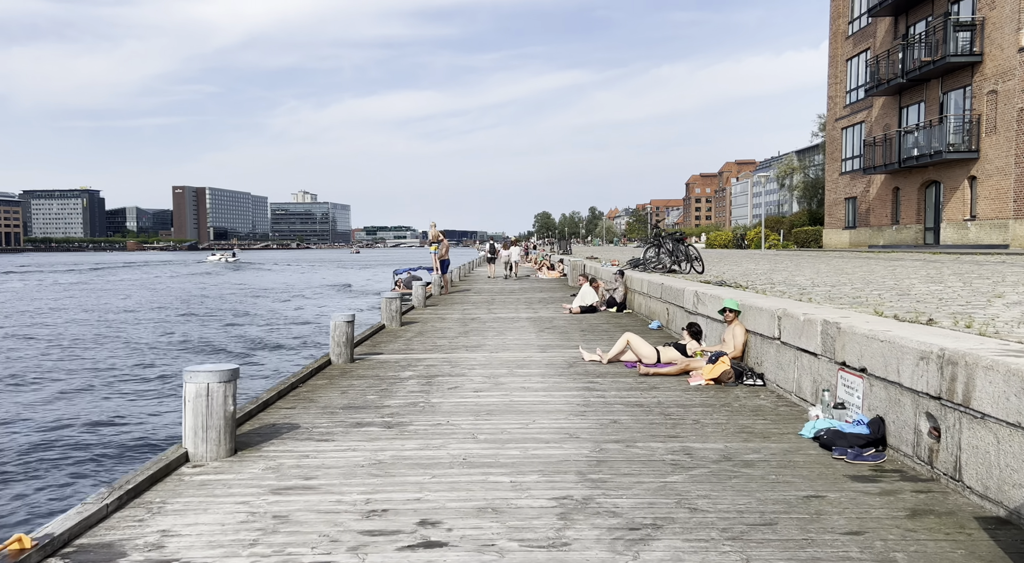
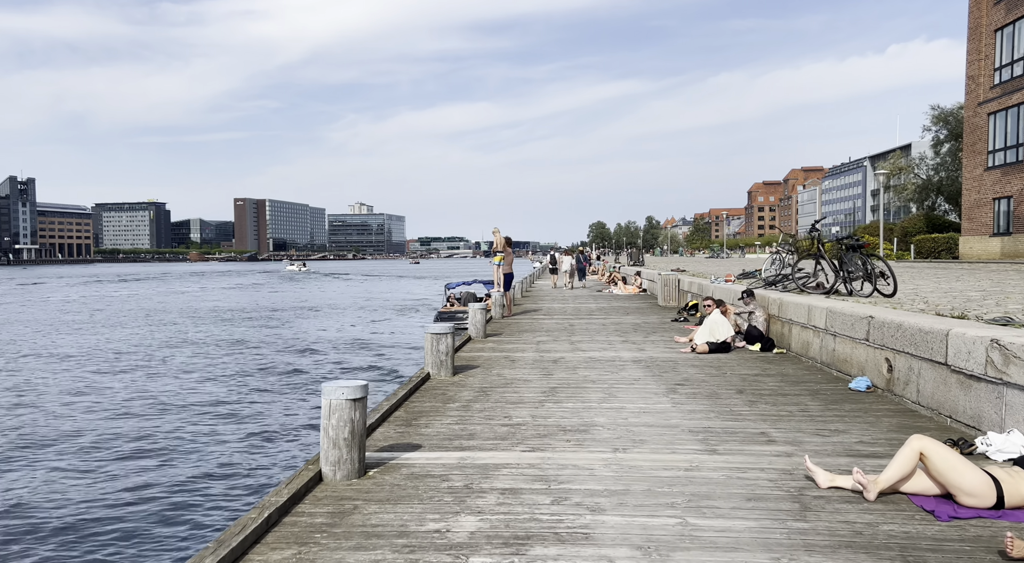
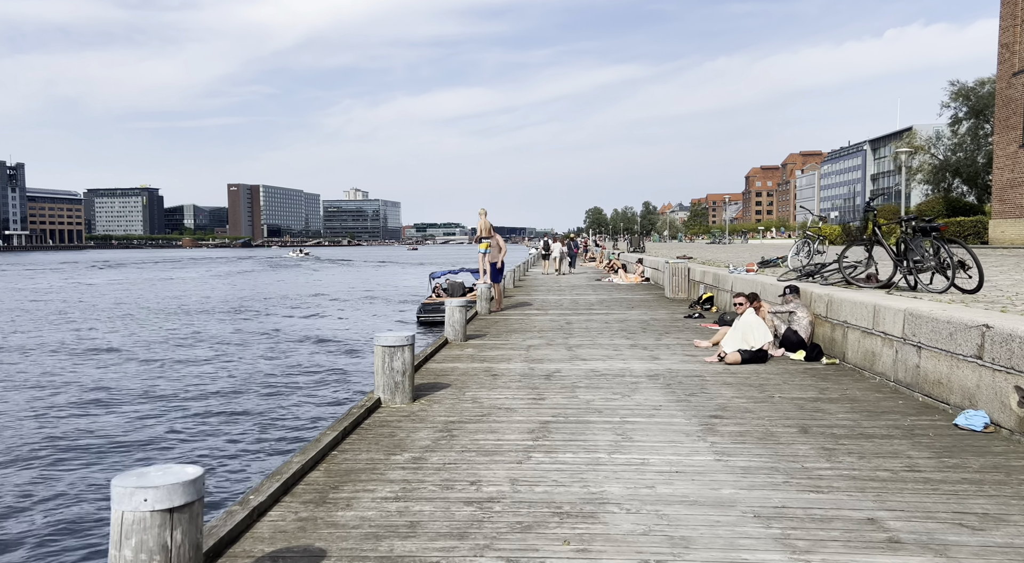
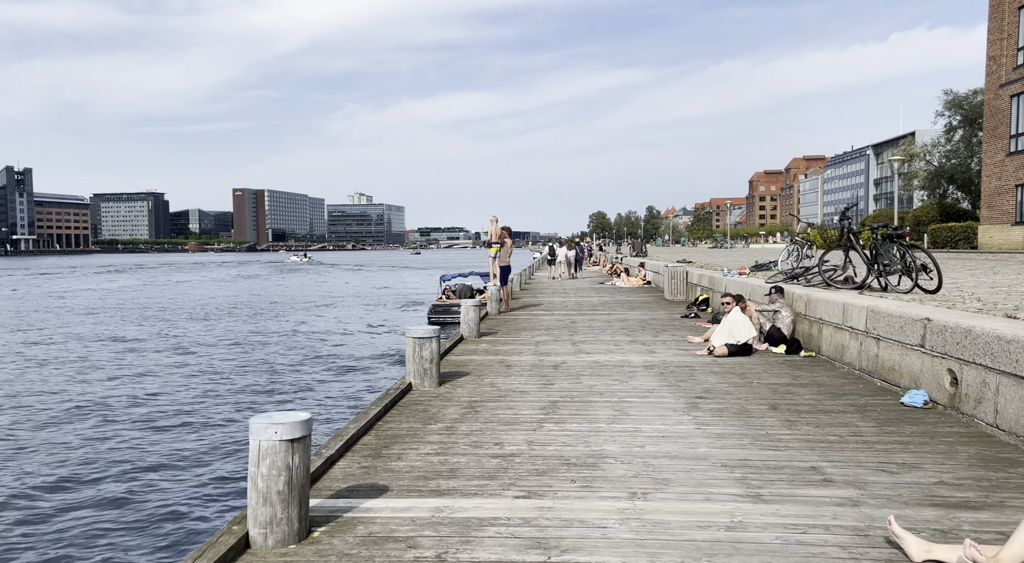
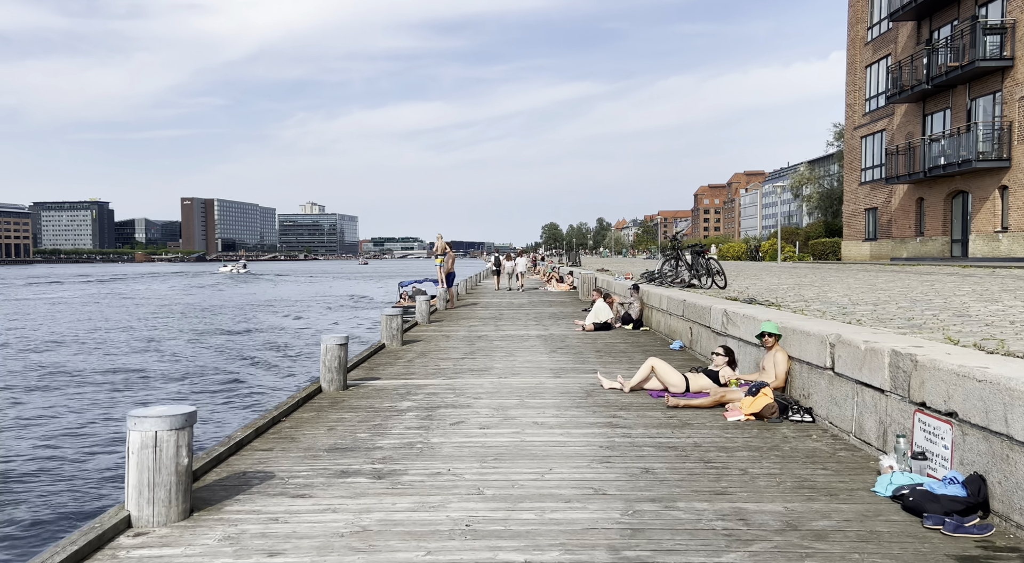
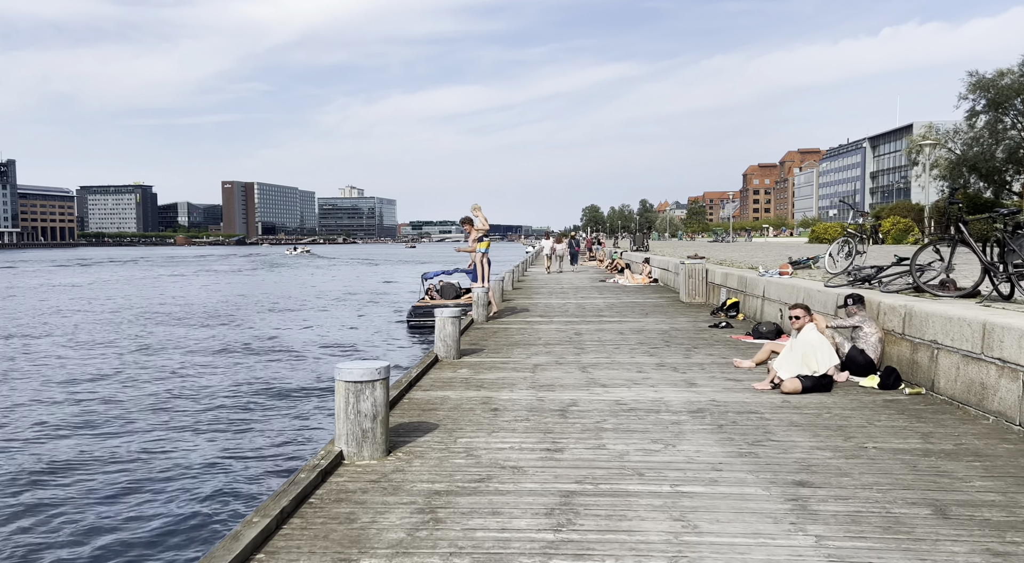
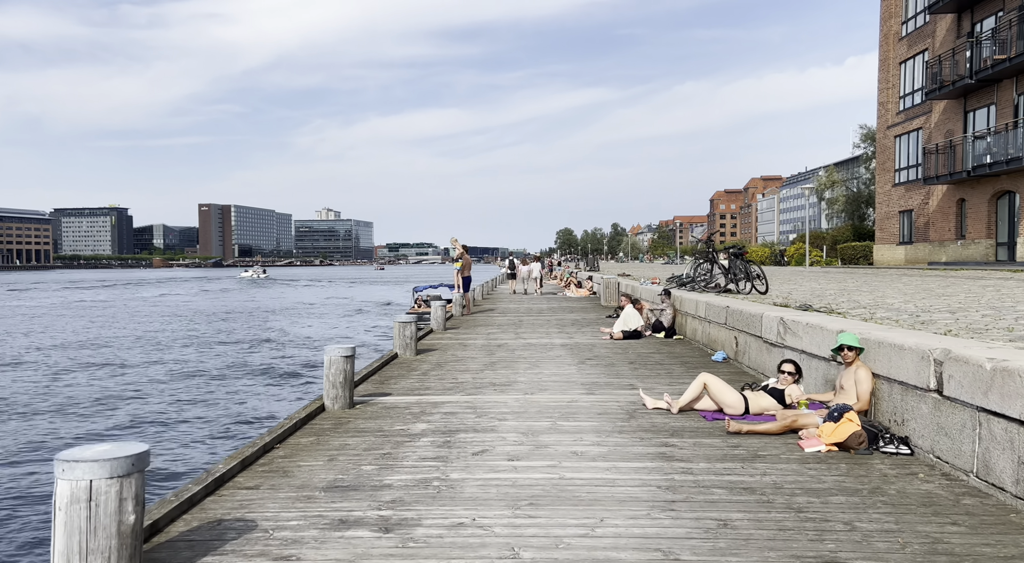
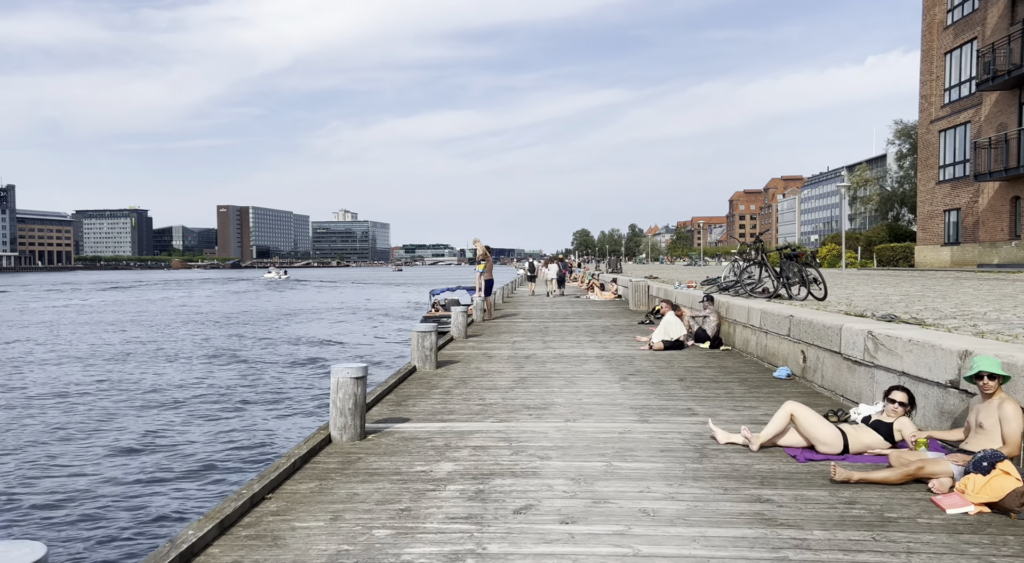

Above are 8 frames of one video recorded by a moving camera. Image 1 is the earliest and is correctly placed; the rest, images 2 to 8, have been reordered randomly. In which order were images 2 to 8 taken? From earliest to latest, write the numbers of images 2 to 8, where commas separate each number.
5, 7, 8, 2, 4, 3, 6
